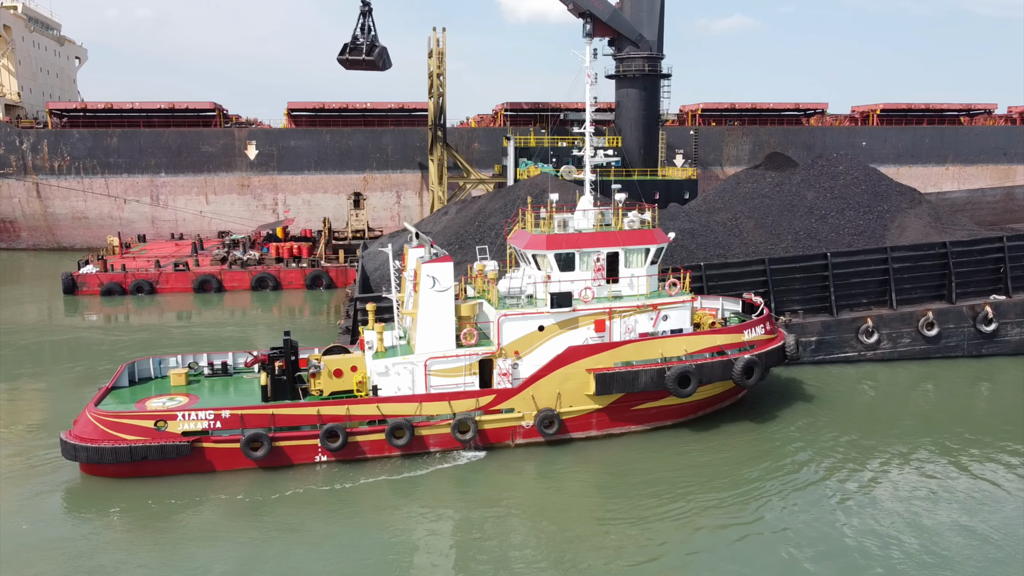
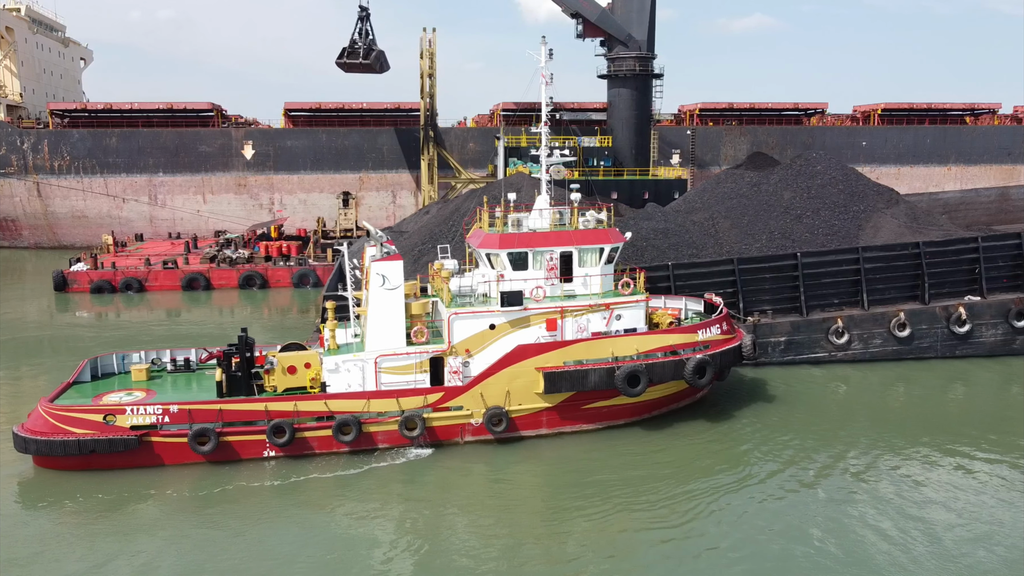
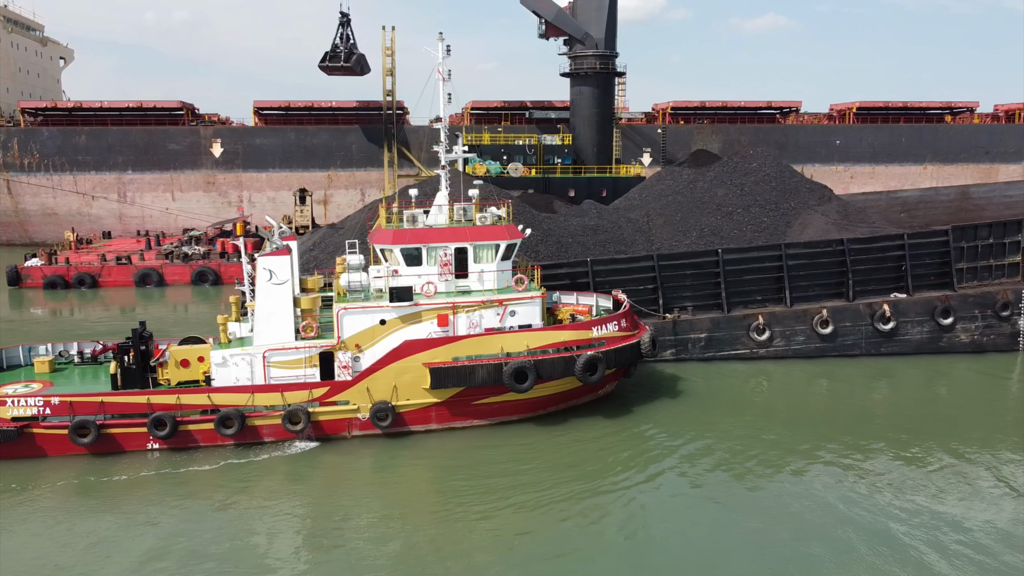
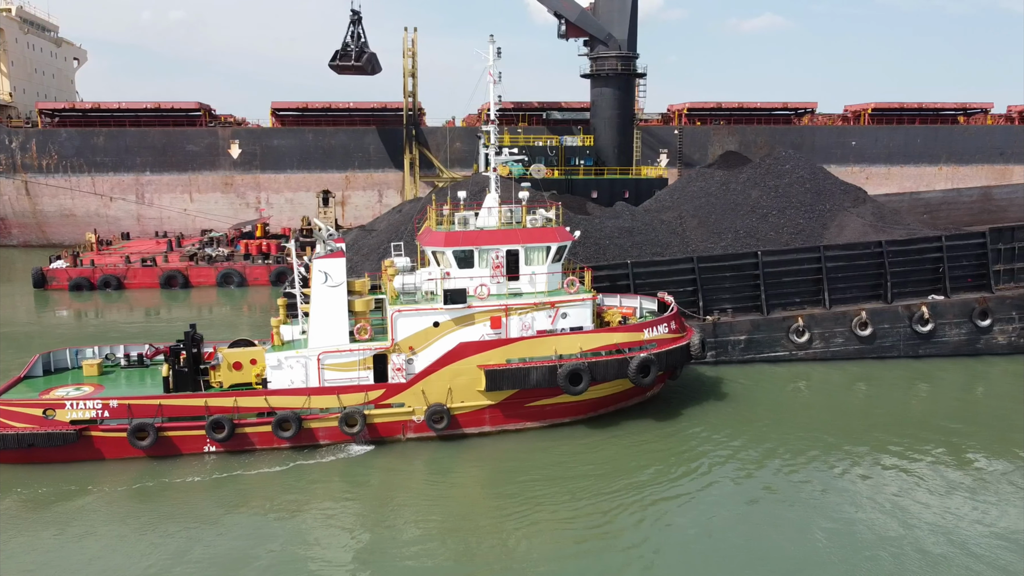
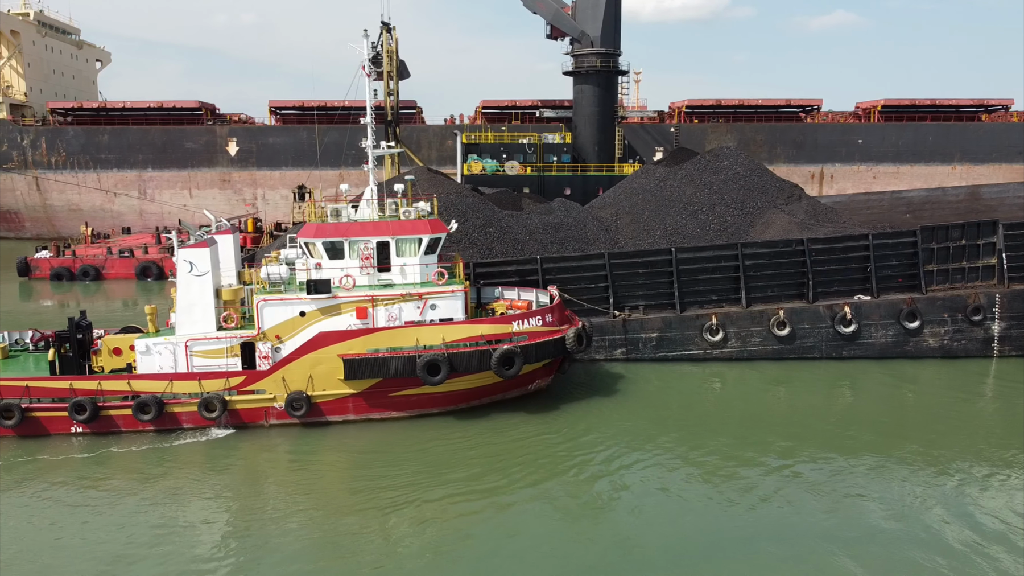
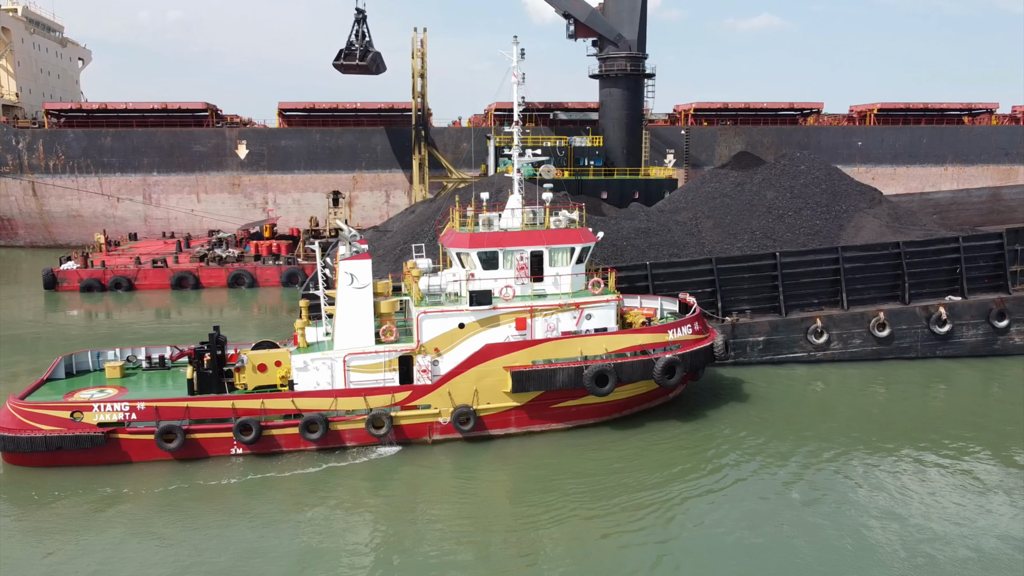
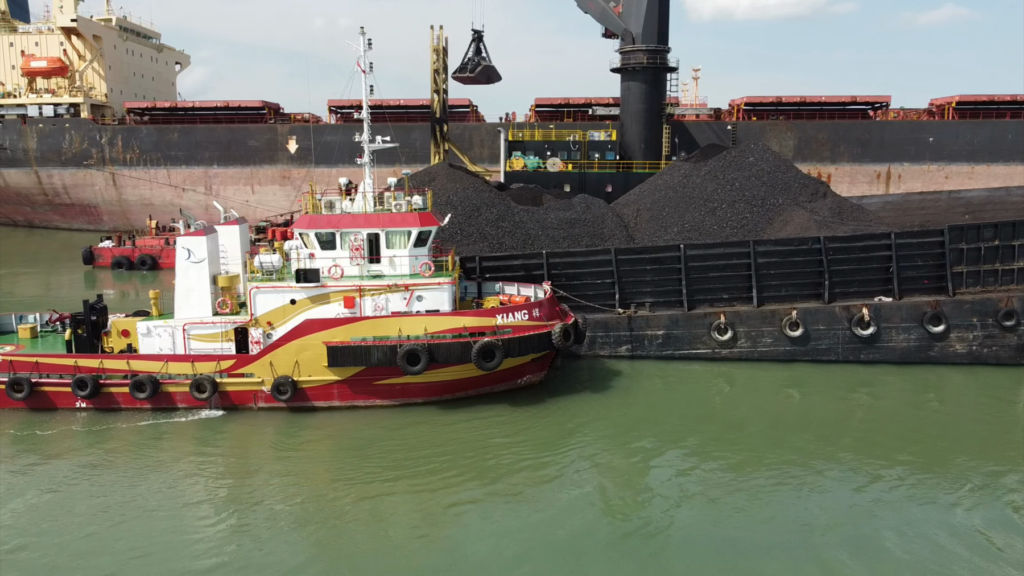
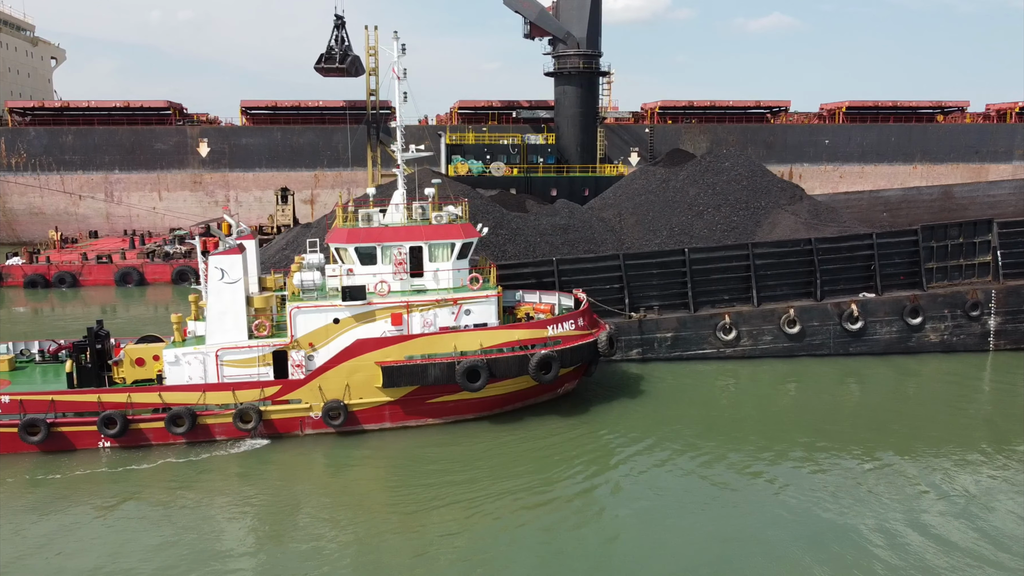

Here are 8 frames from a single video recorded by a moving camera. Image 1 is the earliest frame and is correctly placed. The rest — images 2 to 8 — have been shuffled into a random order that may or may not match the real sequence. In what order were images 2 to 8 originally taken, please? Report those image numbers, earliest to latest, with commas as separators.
2, 6, 4, 3, 8, 5, 7
